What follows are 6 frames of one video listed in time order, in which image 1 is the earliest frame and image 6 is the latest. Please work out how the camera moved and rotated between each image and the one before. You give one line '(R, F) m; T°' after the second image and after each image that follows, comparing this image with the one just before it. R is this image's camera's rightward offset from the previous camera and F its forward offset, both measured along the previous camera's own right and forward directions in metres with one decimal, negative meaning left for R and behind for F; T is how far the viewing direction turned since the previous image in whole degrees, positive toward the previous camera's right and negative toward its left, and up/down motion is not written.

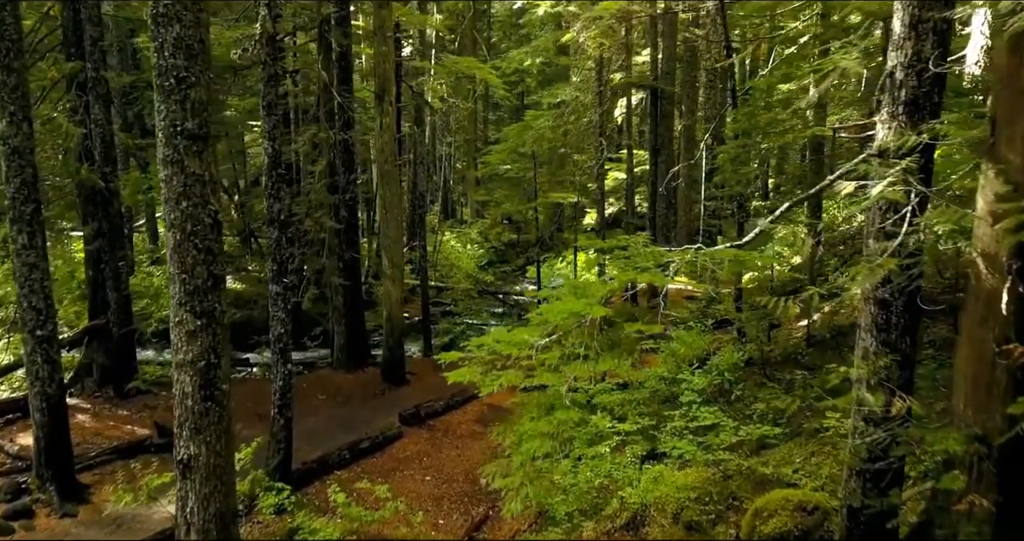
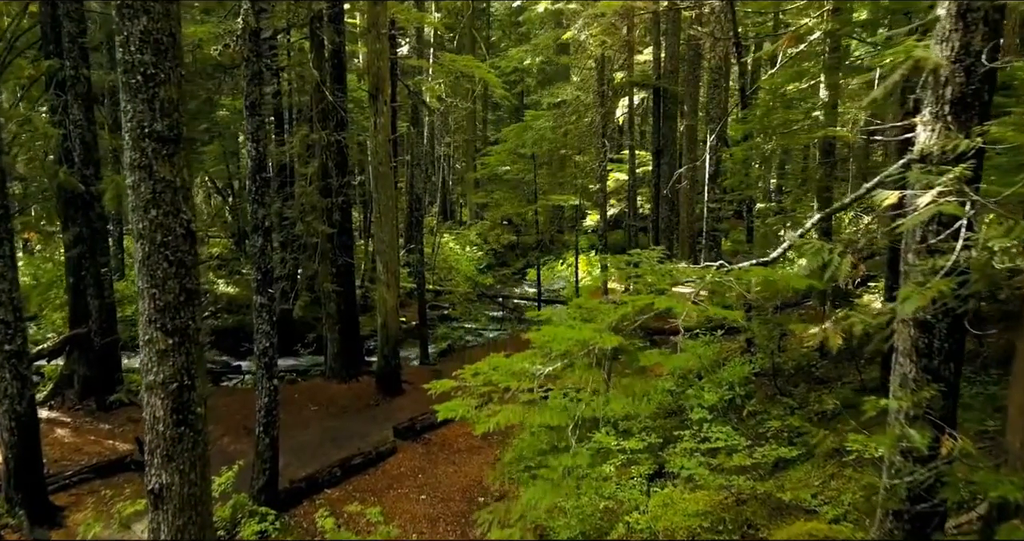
(0.0, +0.5) m; 0°
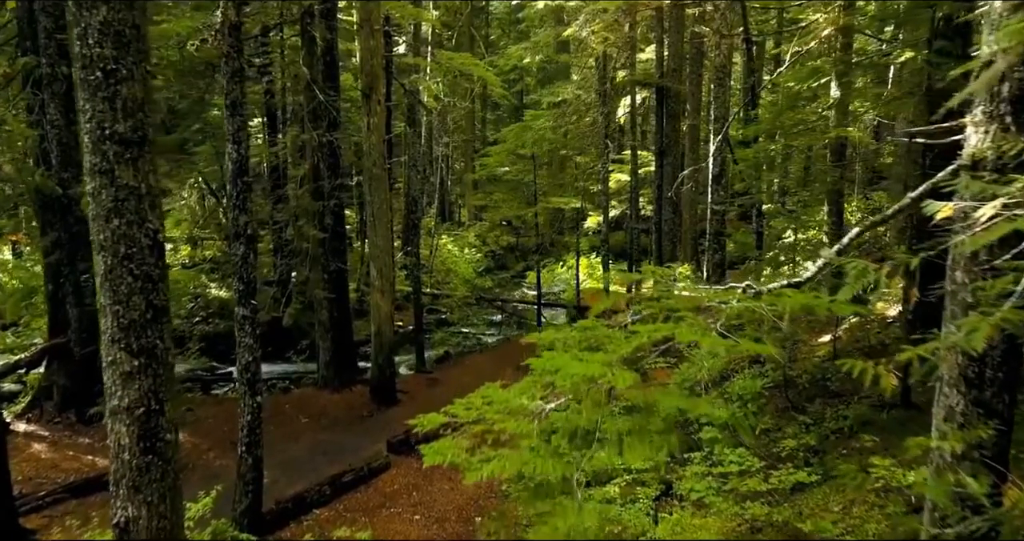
(0.0, +0.4) m; 0°
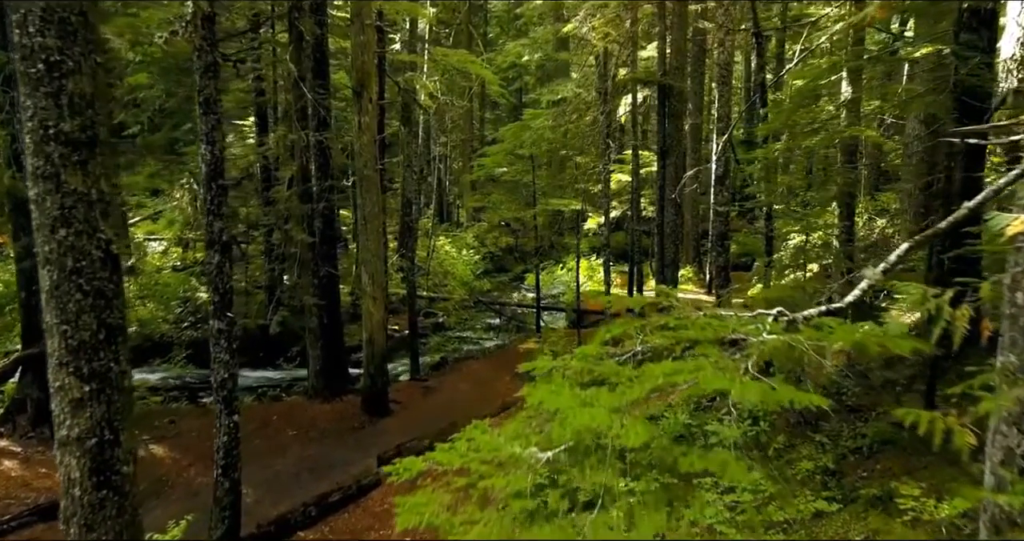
(0.0, +0.5) m; 0°
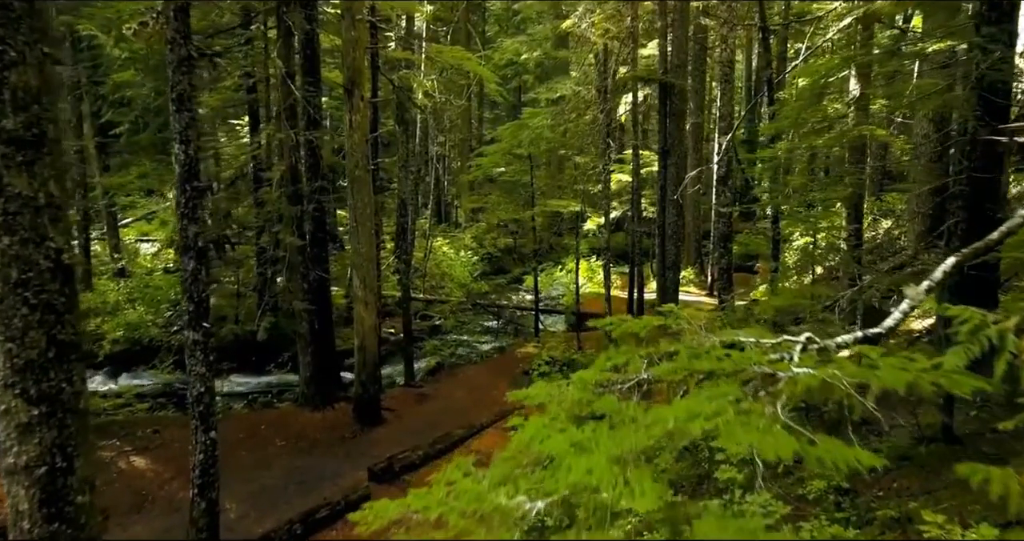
(+0.1, +0.4) m; 0°
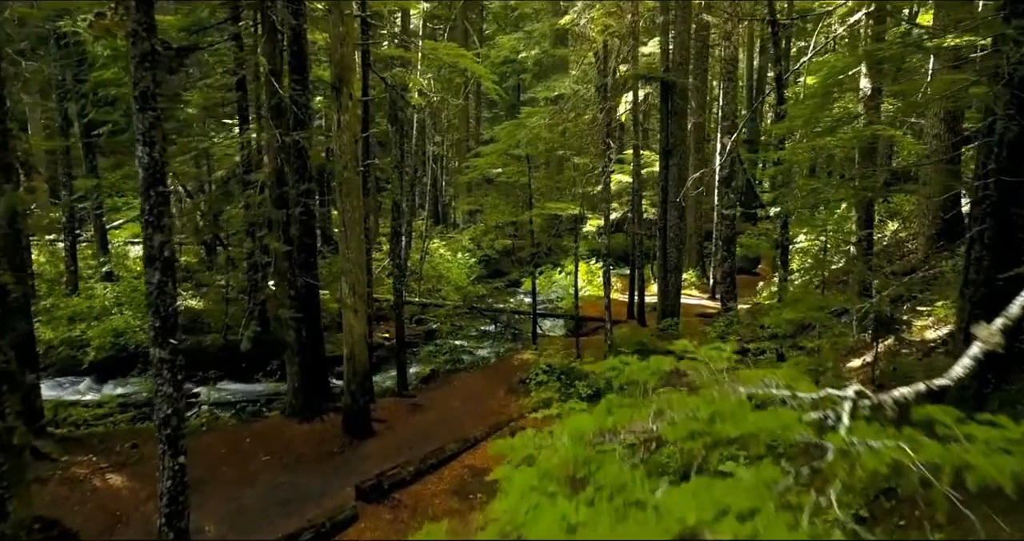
(+0.1, +0.5) m; 0°
